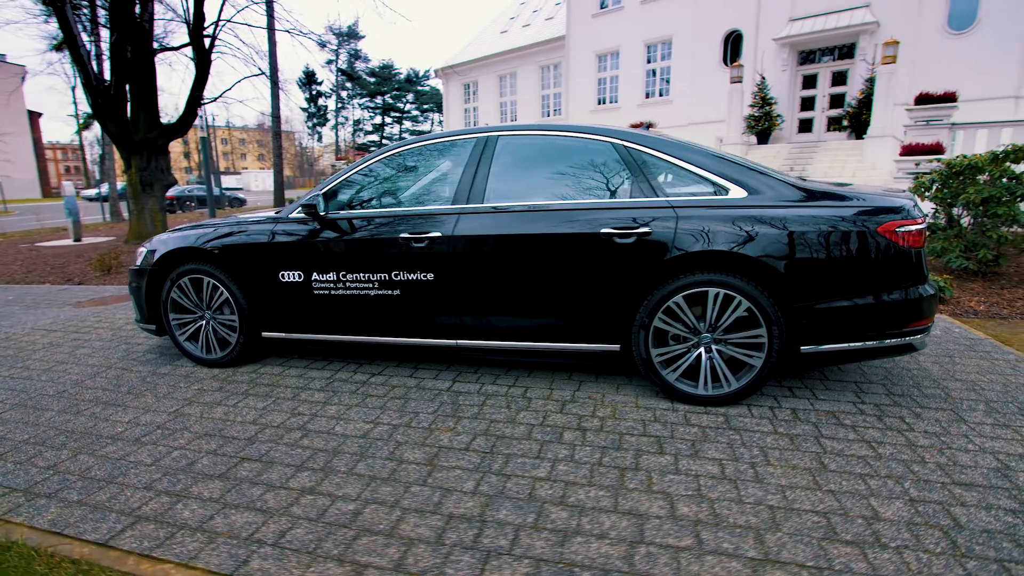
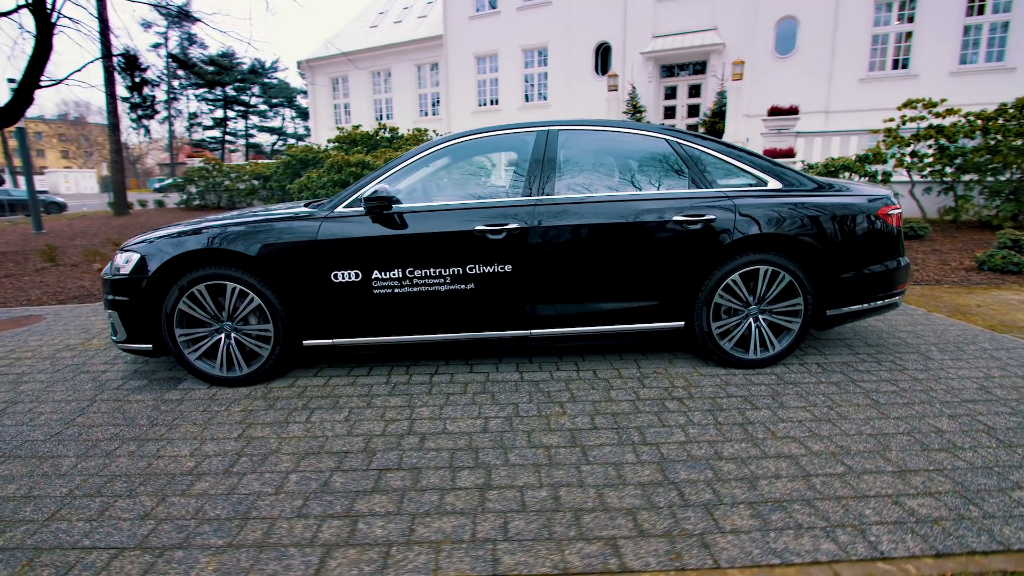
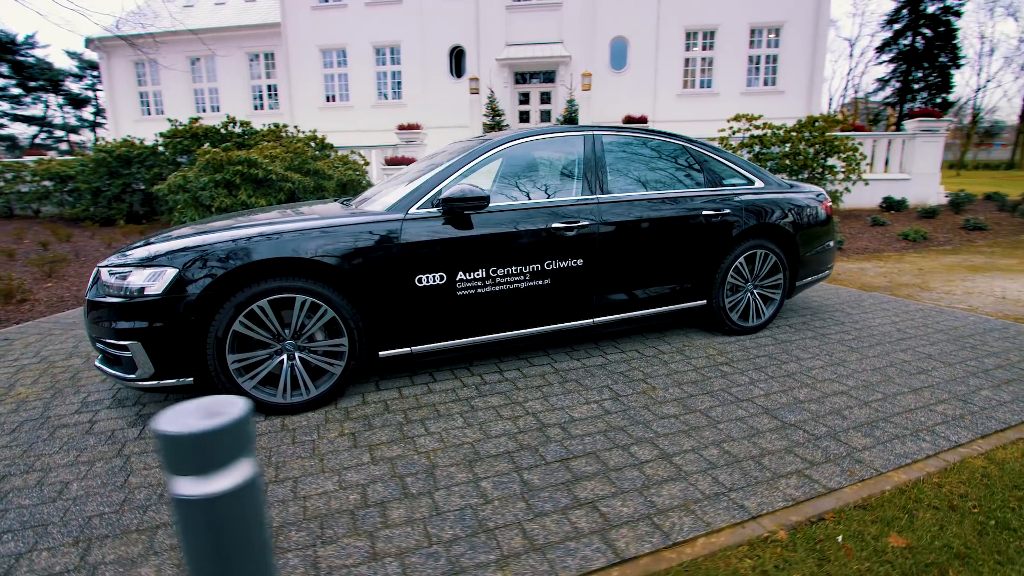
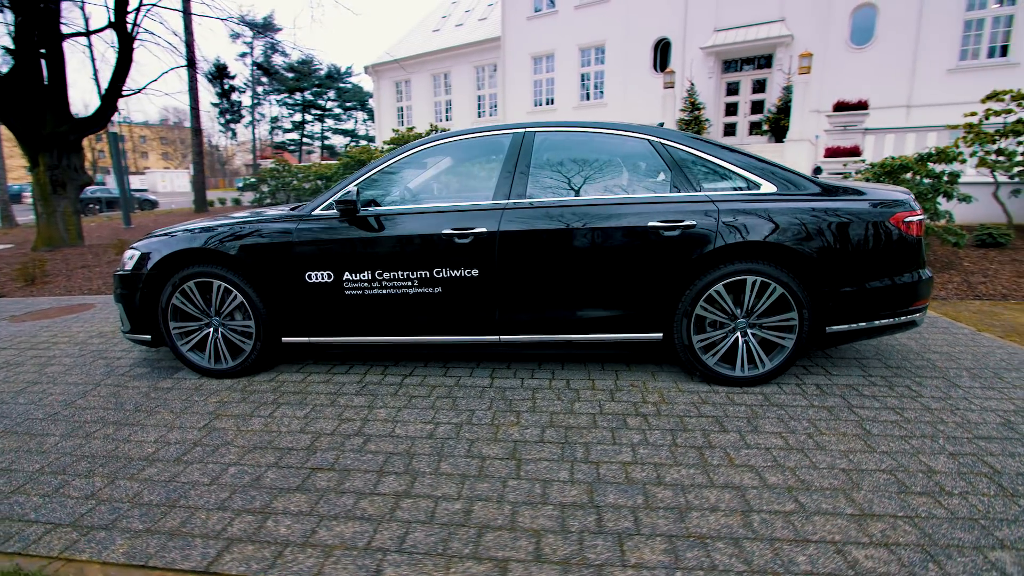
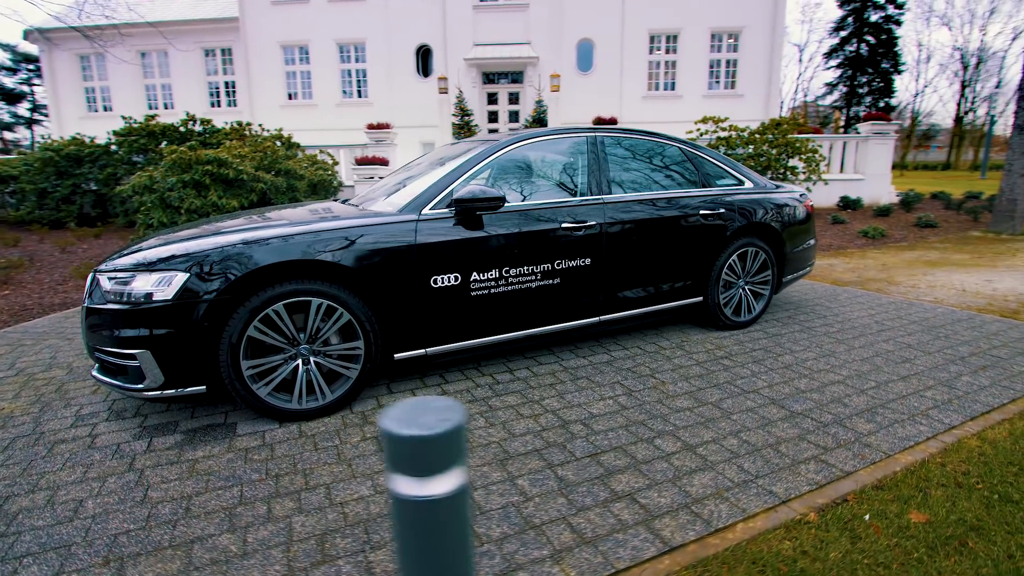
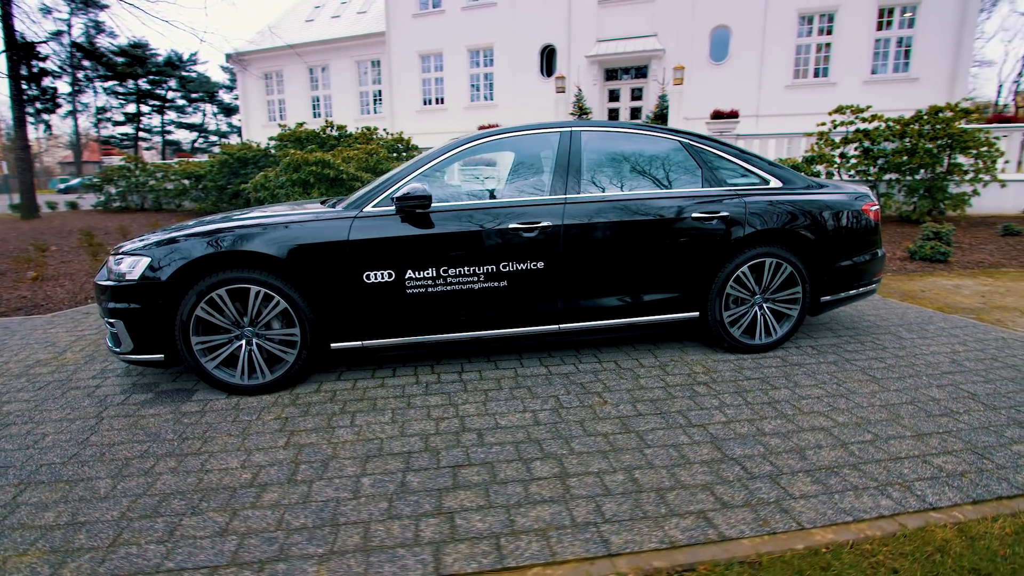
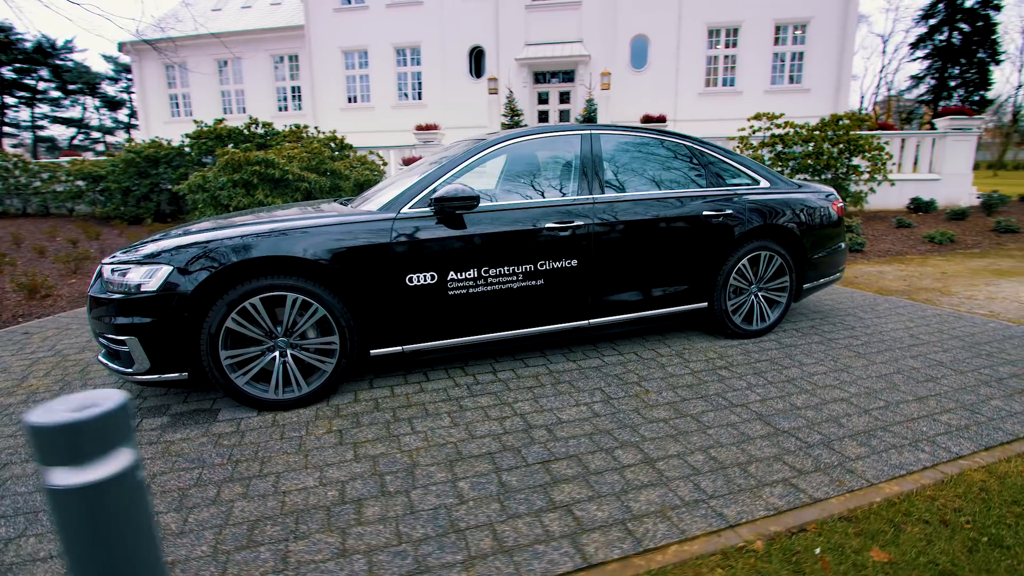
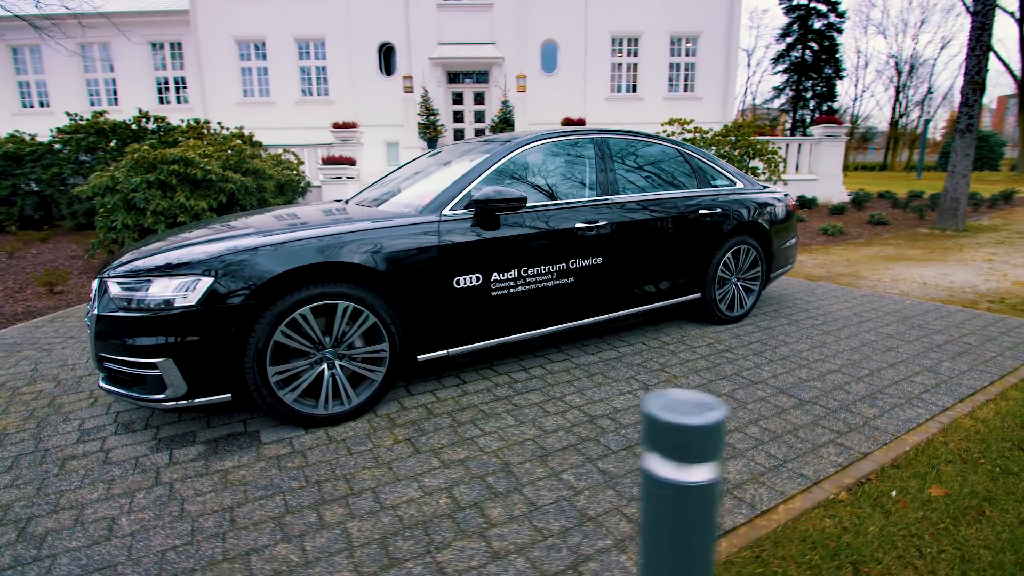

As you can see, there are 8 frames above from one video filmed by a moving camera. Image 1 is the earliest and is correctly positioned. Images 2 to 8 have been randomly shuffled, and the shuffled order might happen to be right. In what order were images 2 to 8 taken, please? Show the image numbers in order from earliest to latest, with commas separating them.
4, 2, 6, 7, 3, 5, 8
